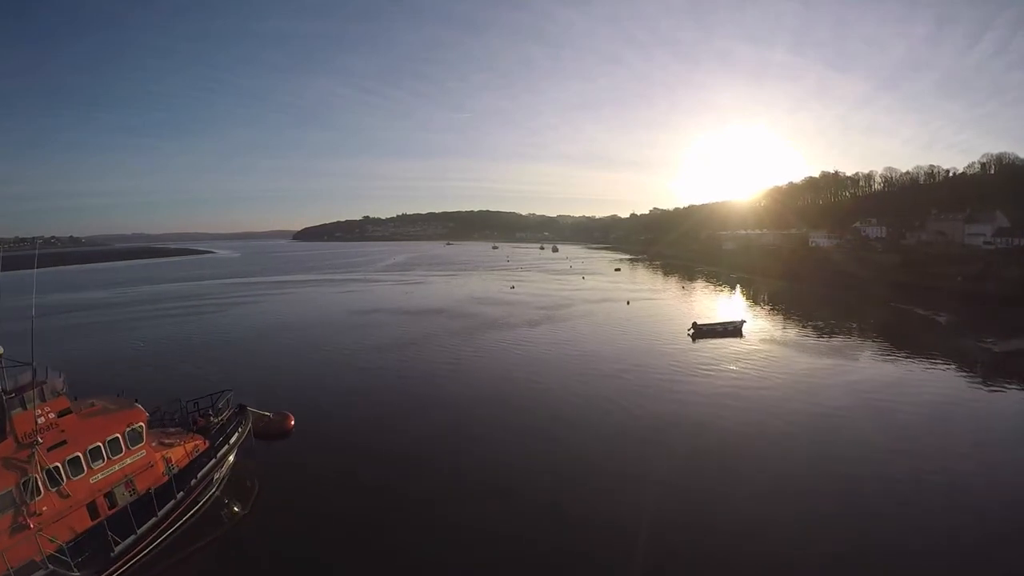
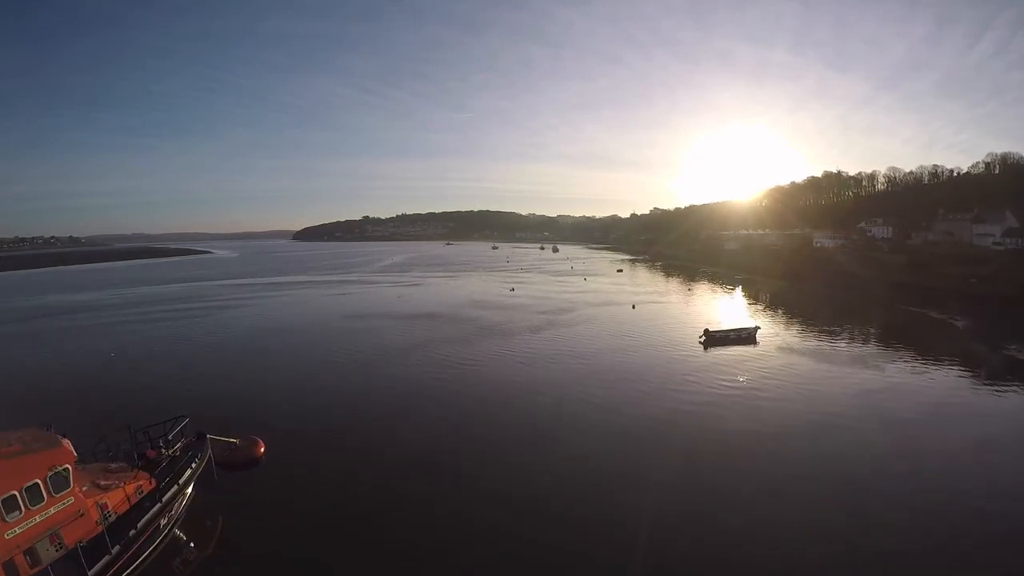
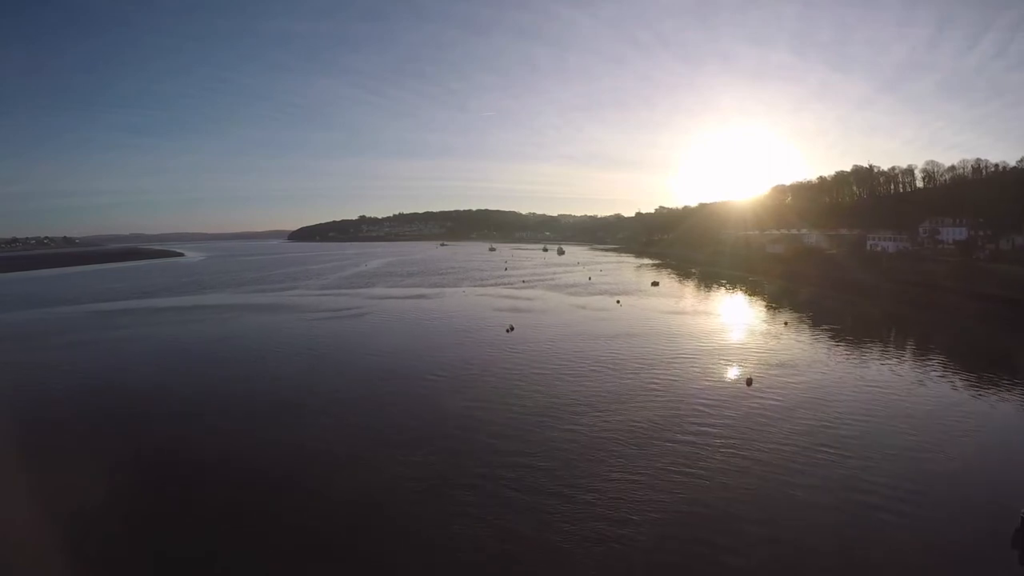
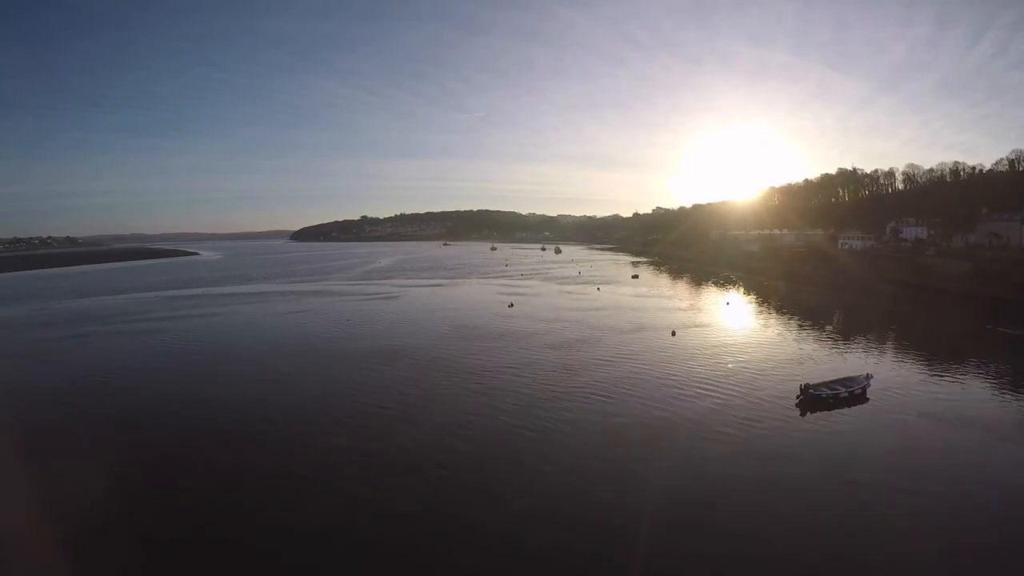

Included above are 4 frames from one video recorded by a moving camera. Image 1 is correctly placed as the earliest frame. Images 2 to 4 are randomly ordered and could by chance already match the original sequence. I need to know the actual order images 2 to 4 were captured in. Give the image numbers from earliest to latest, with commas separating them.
2, 4, 3
